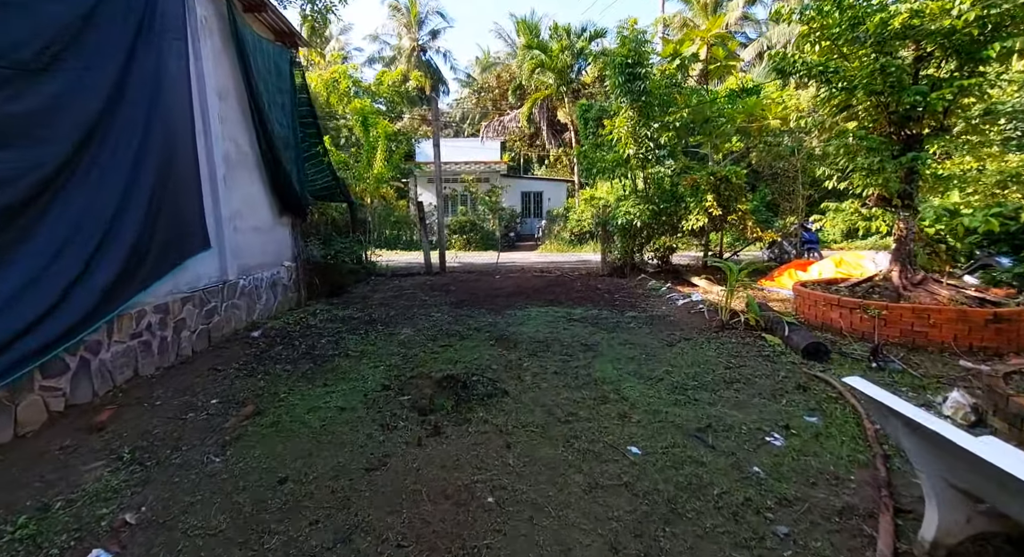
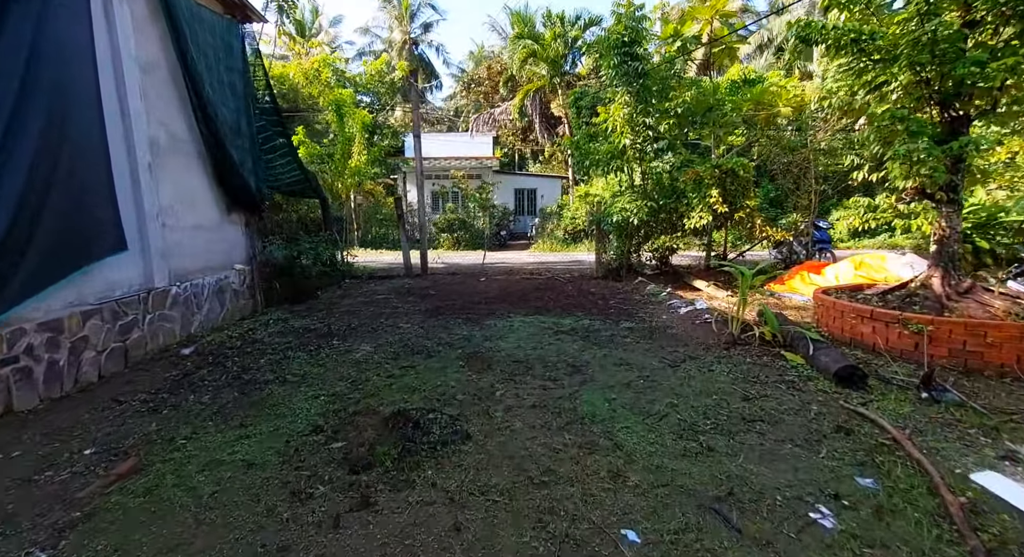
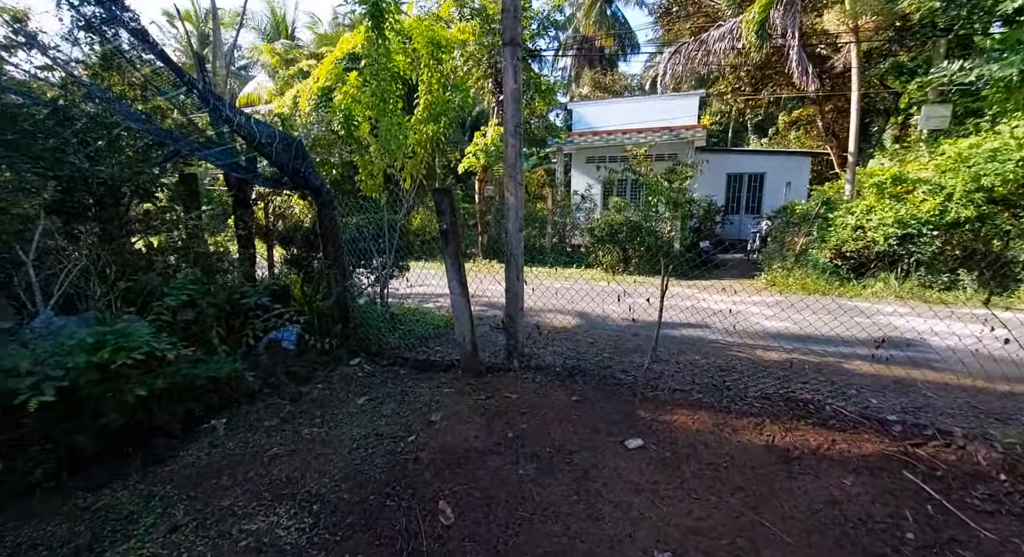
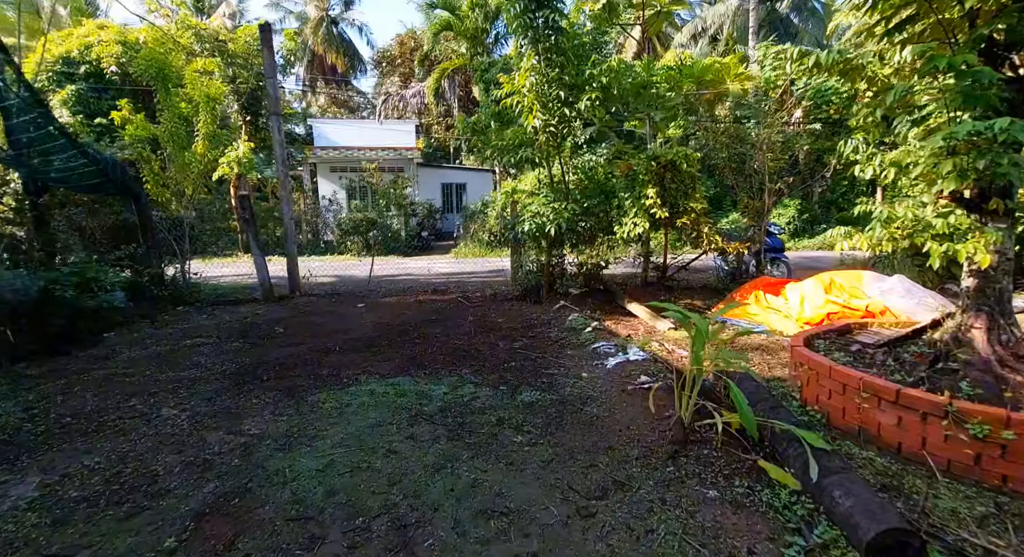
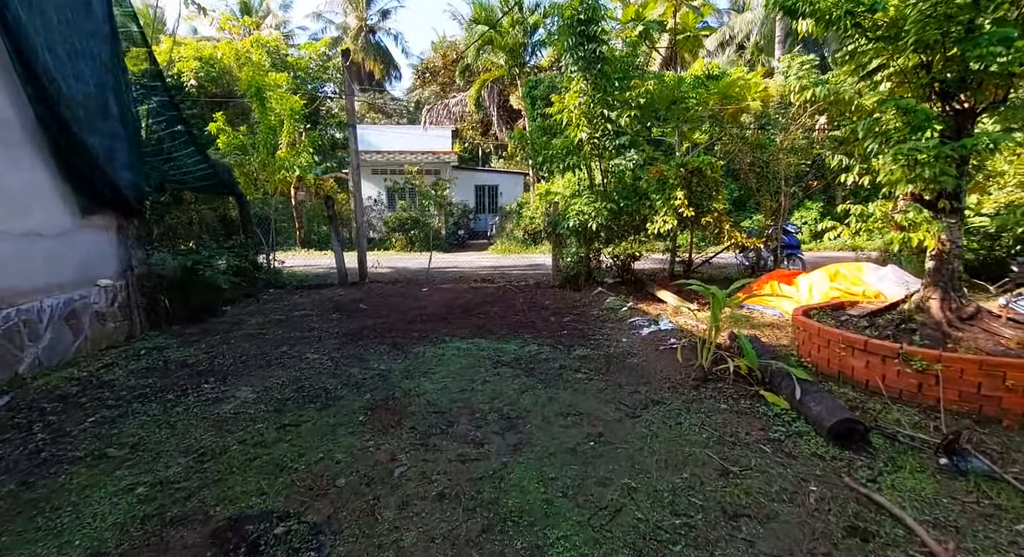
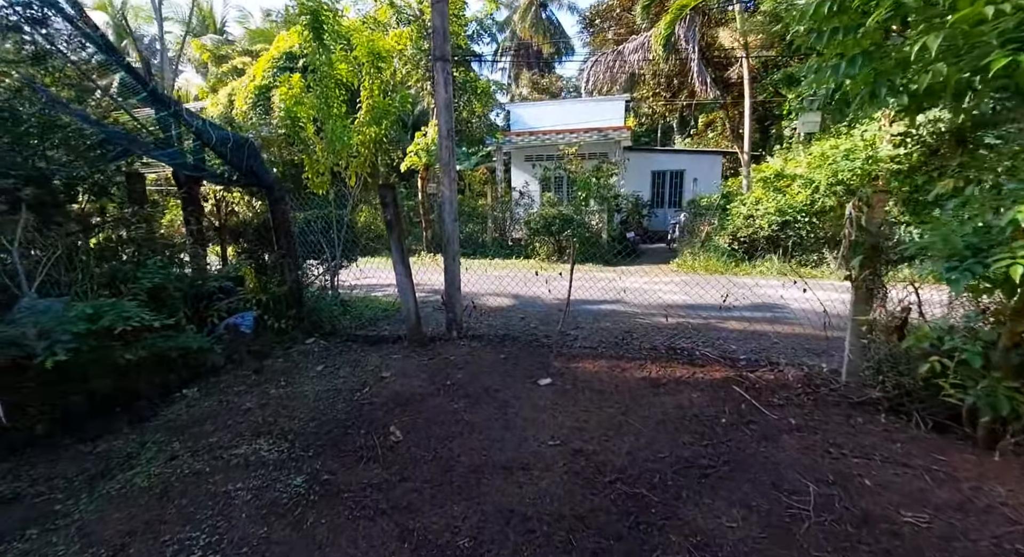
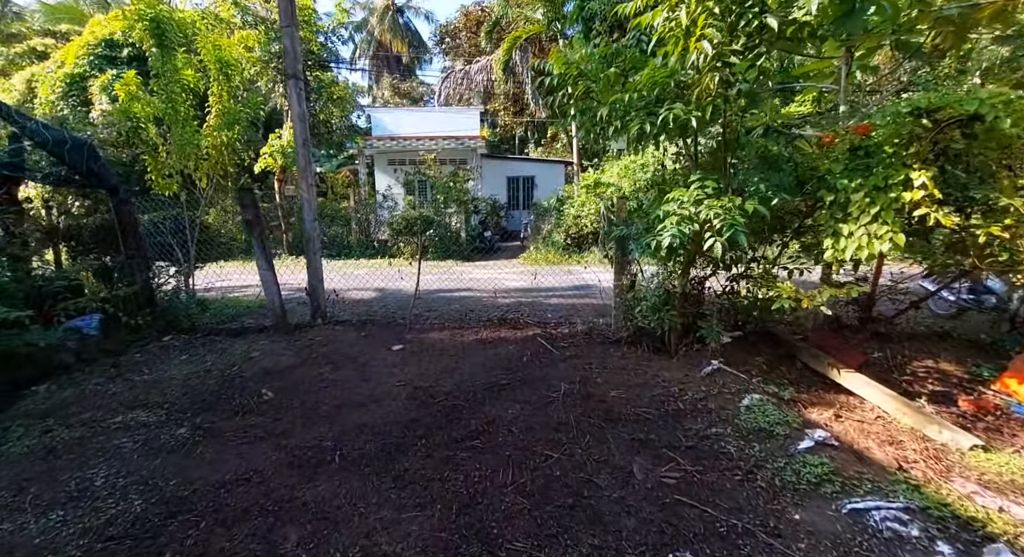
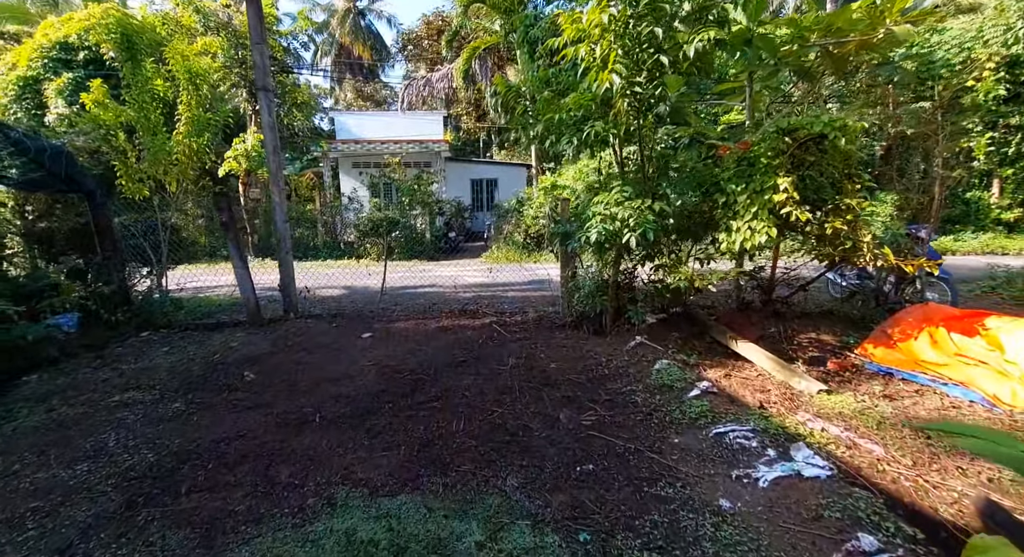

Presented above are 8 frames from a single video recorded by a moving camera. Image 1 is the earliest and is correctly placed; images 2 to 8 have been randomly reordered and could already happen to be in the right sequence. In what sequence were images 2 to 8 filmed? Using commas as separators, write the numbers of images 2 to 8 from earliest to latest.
2, 5, 4, 8, 7, 6, 3
